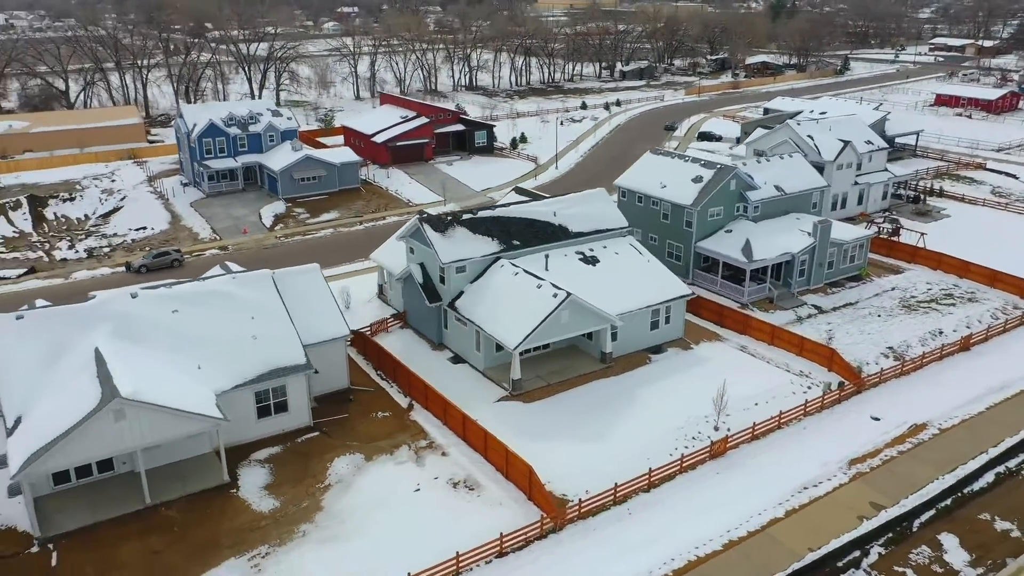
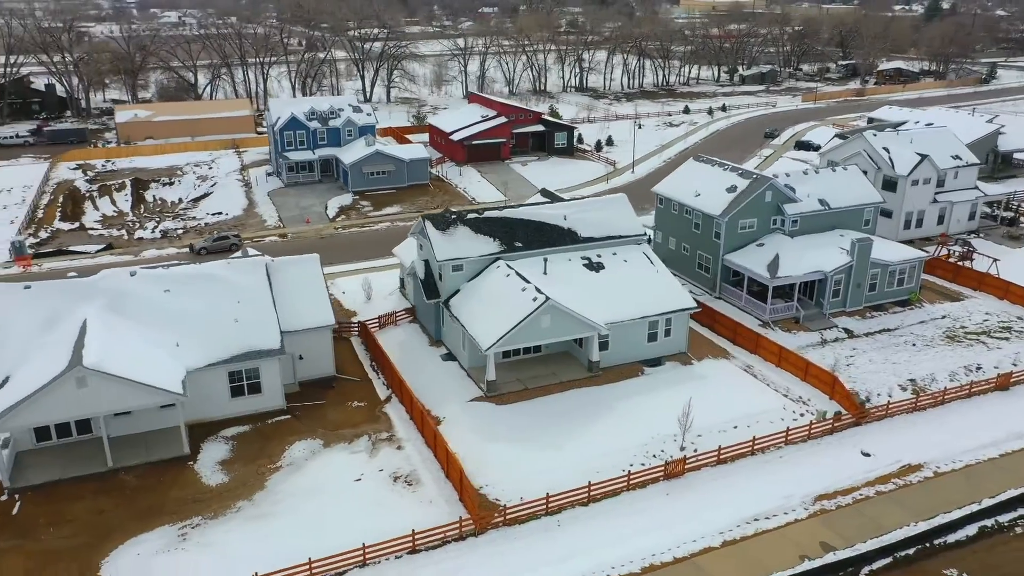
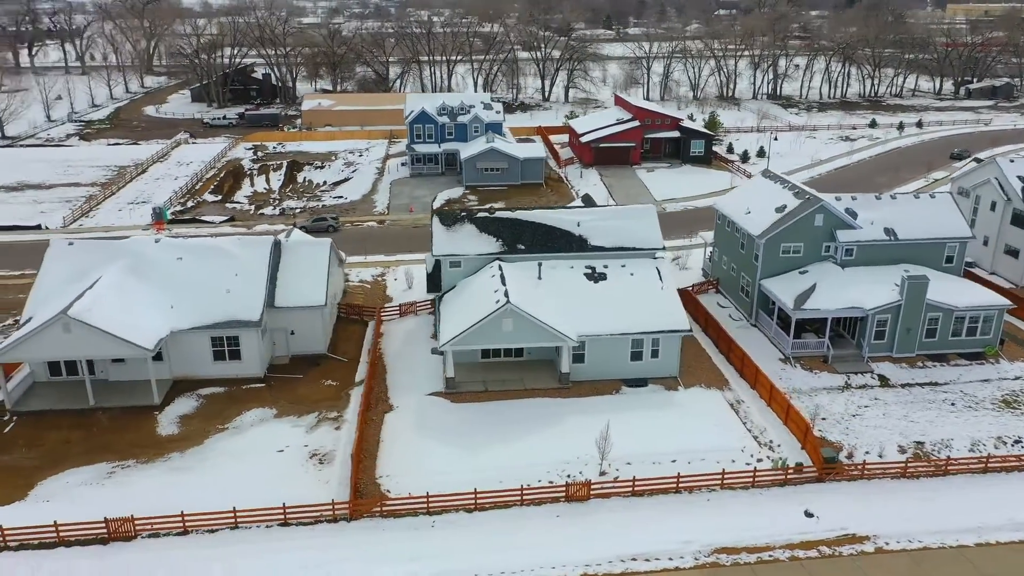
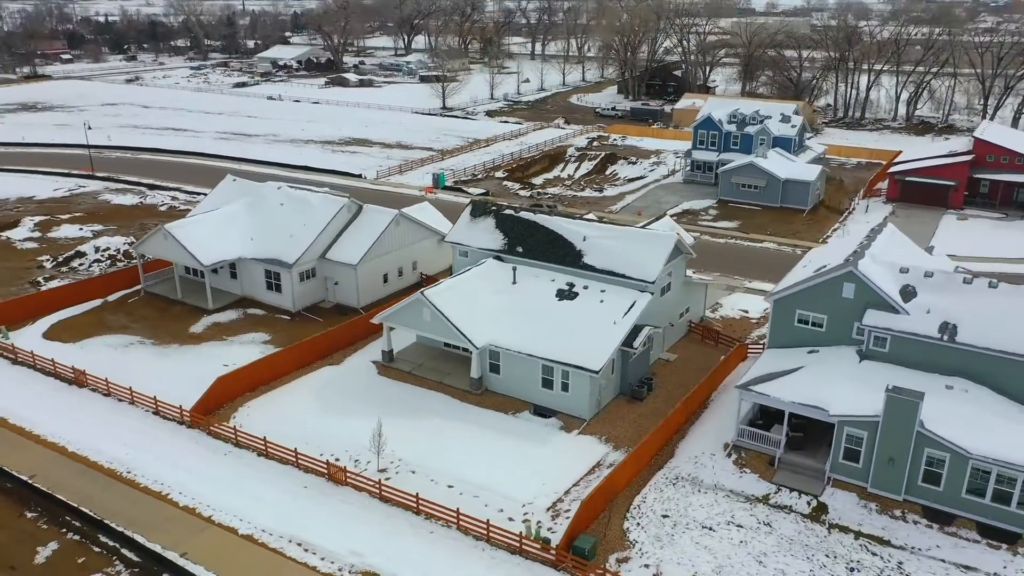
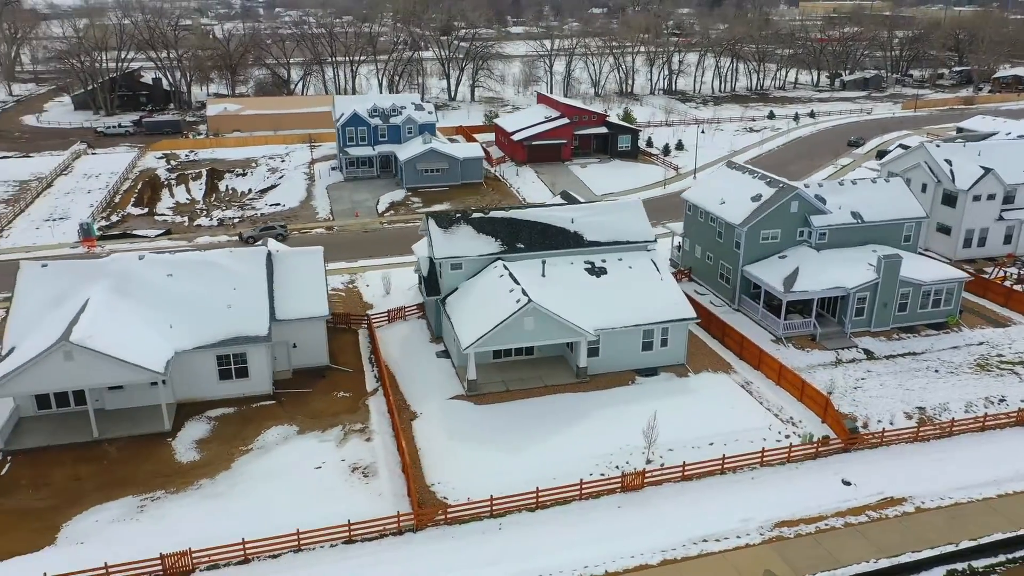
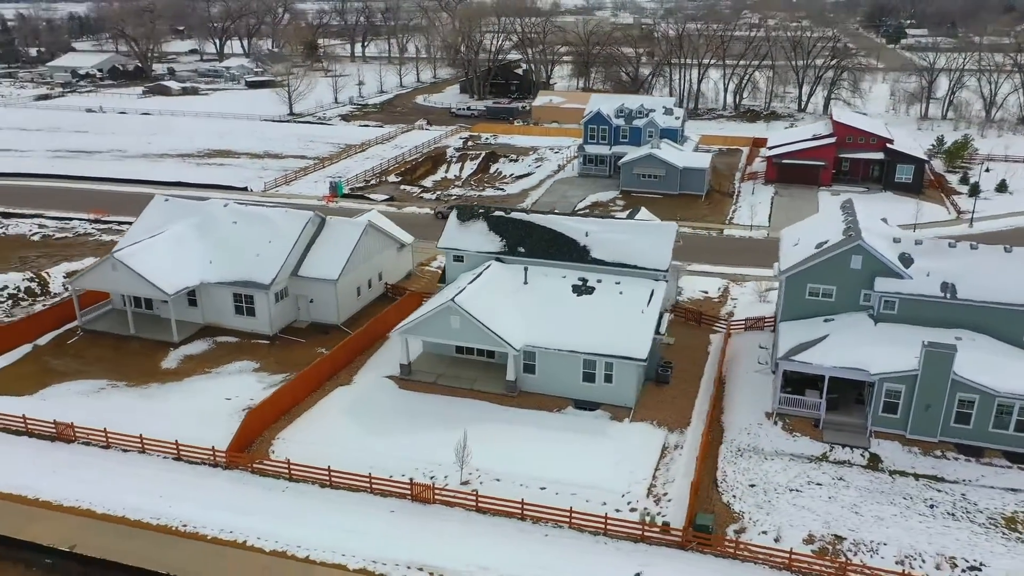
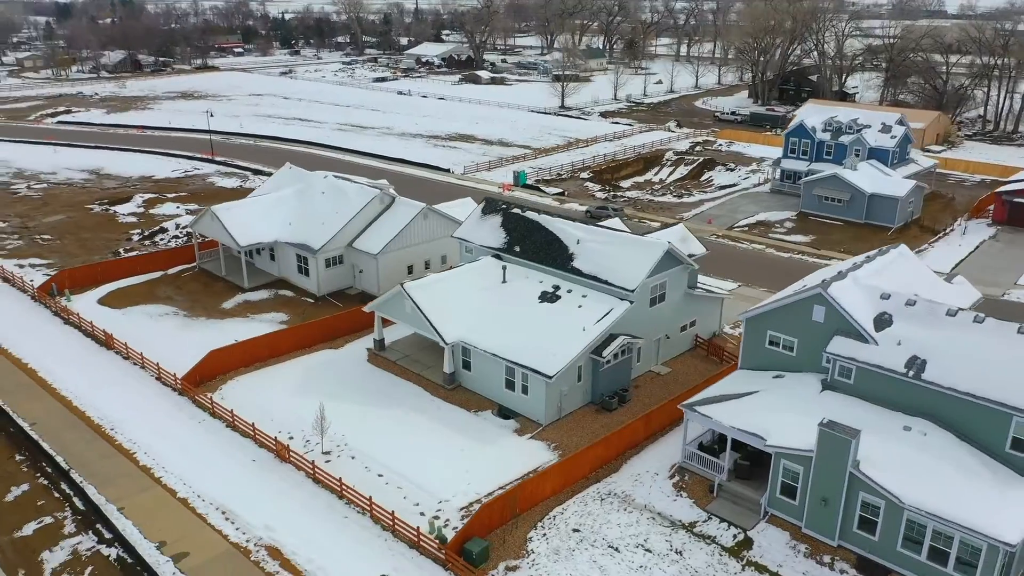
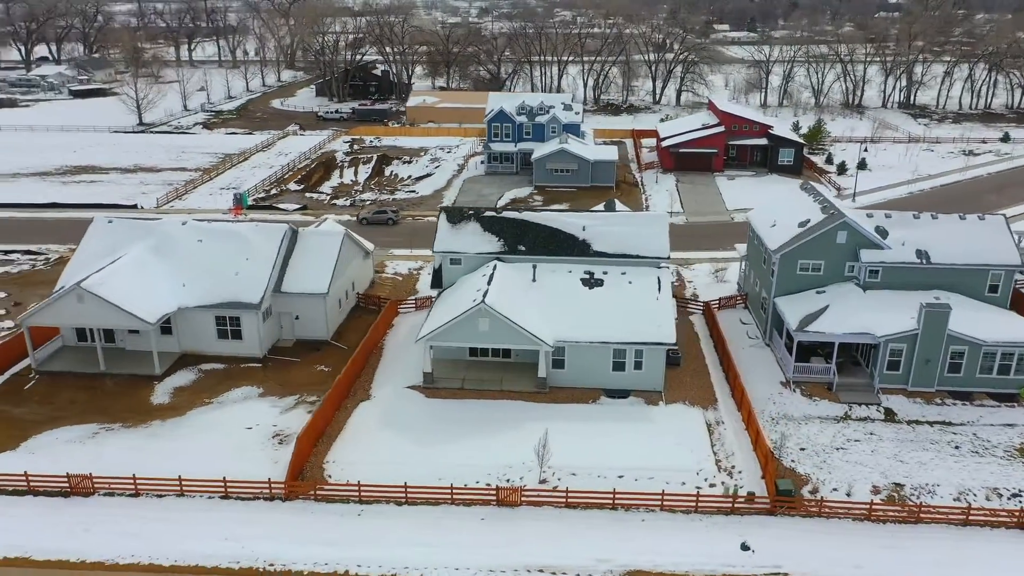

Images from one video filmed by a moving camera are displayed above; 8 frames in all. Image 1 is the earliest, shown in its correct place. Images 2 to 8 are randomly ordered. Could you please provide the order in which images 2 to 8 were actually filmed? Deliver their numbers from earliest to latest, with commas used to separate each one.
2, 5, 3, 8, 6, 4, 7
